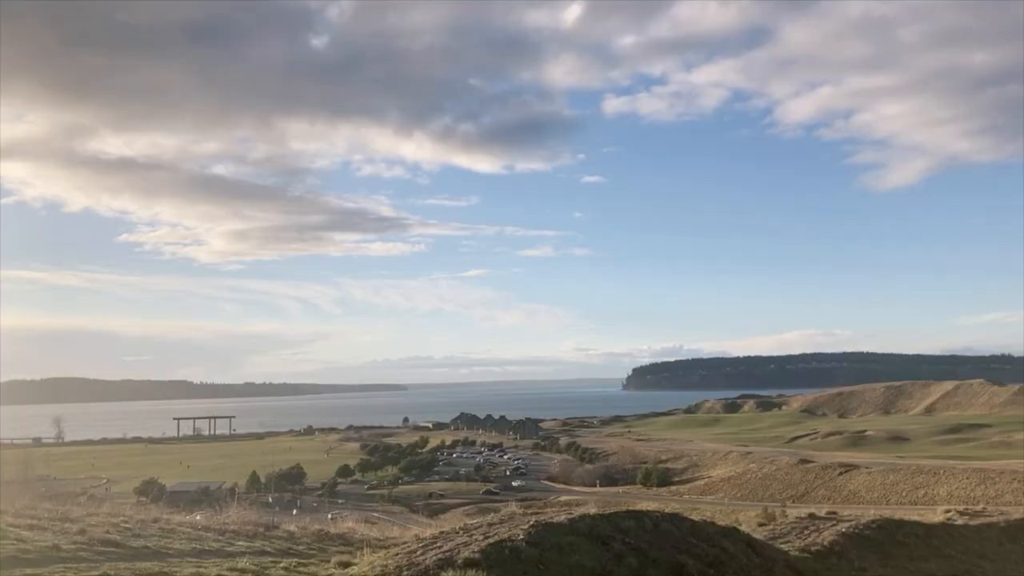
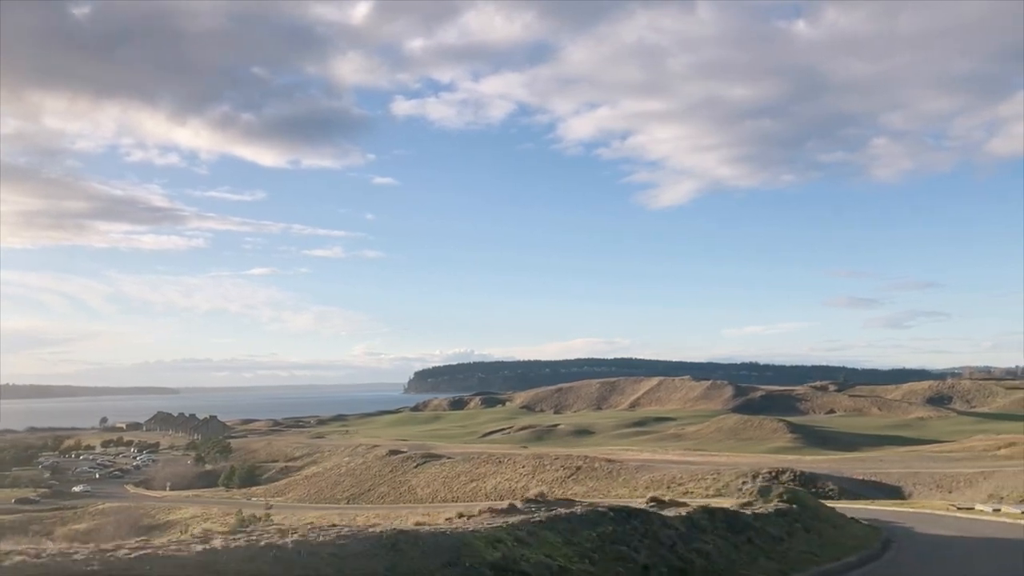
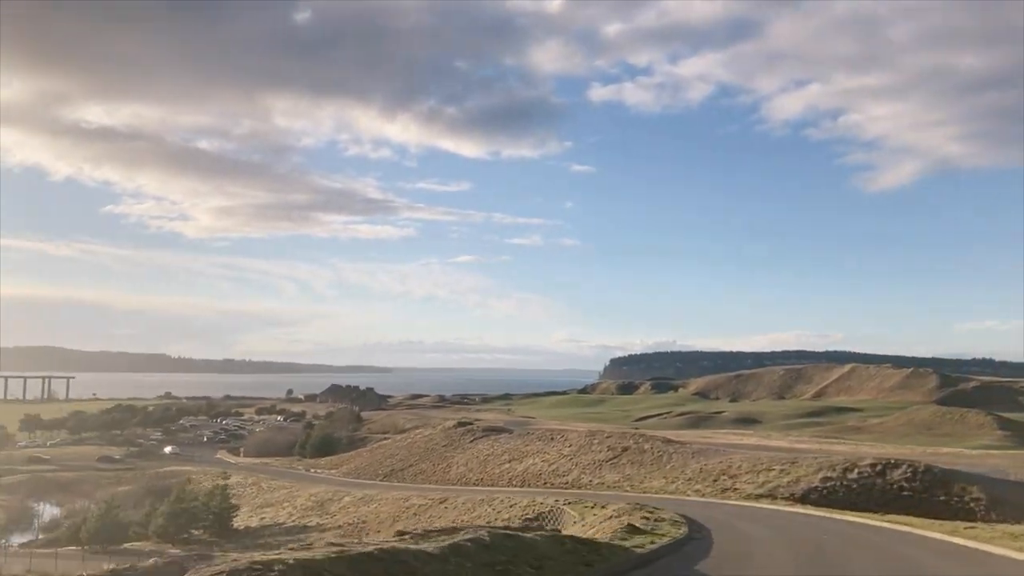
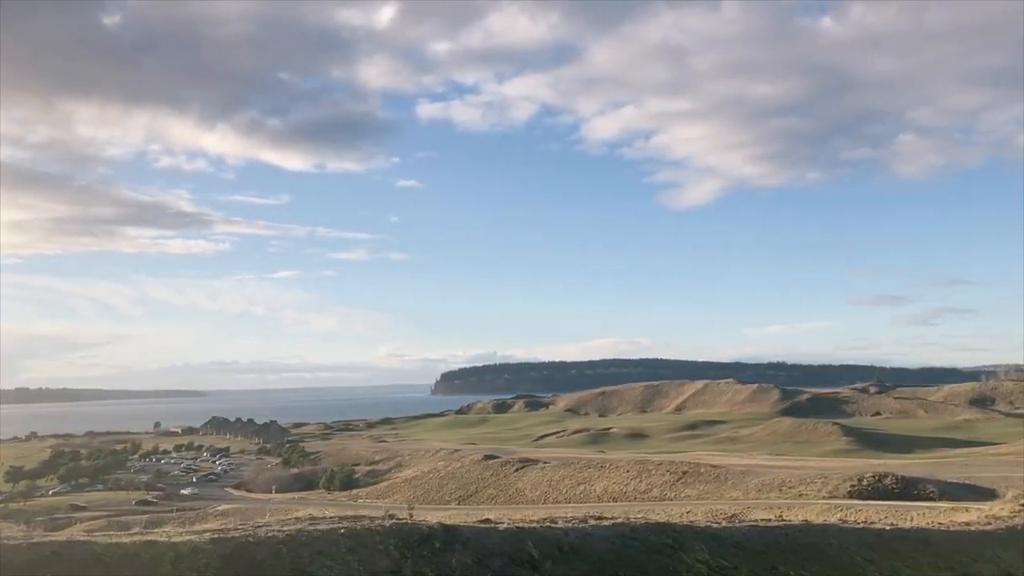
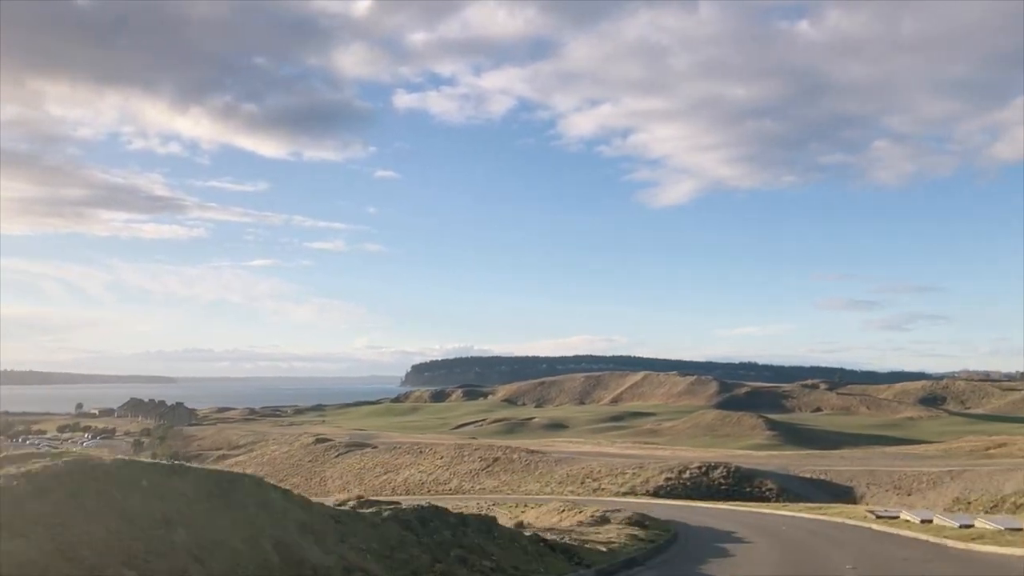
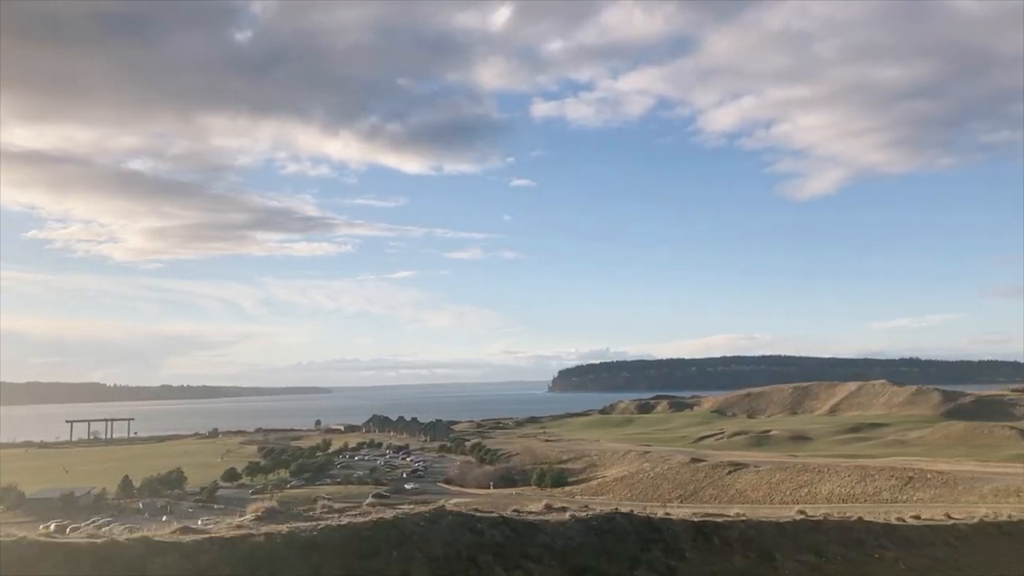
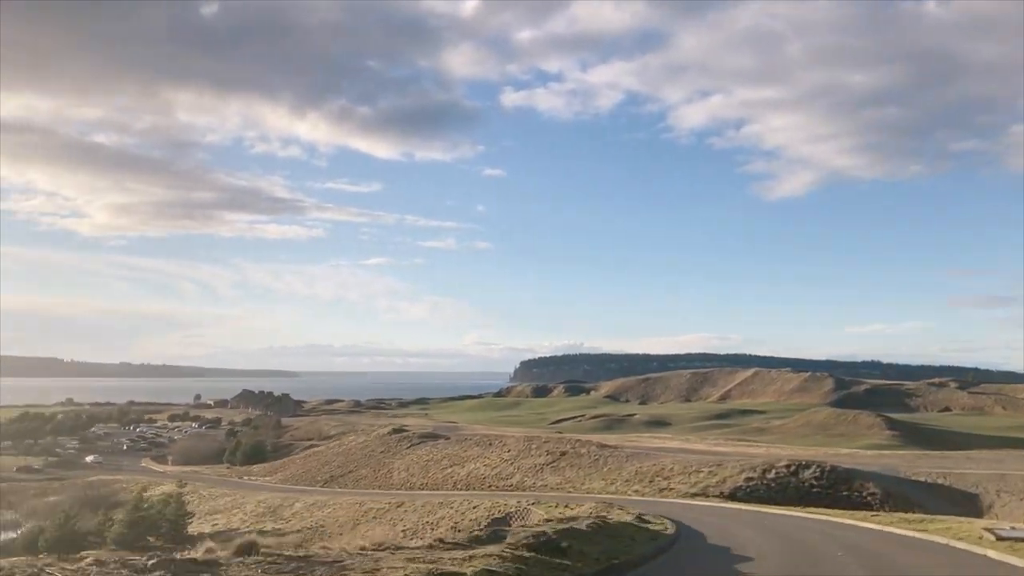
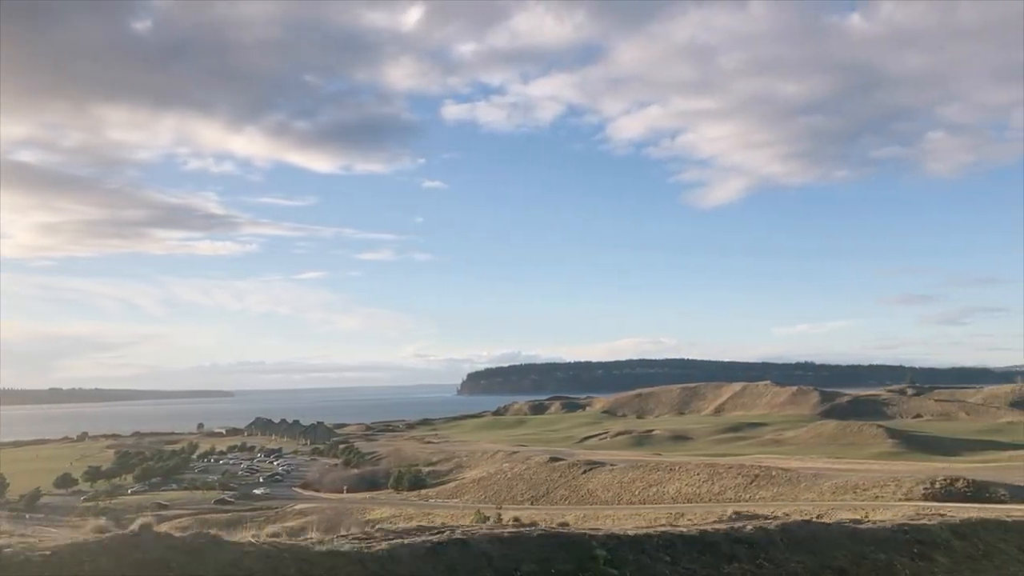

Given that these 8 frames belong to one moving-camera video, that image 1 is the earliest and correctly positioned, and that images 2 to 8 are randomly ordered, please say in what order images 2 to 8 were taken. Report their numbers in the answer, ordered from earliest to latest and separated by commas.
6, 8, 4, 2, 5, 7, 3
